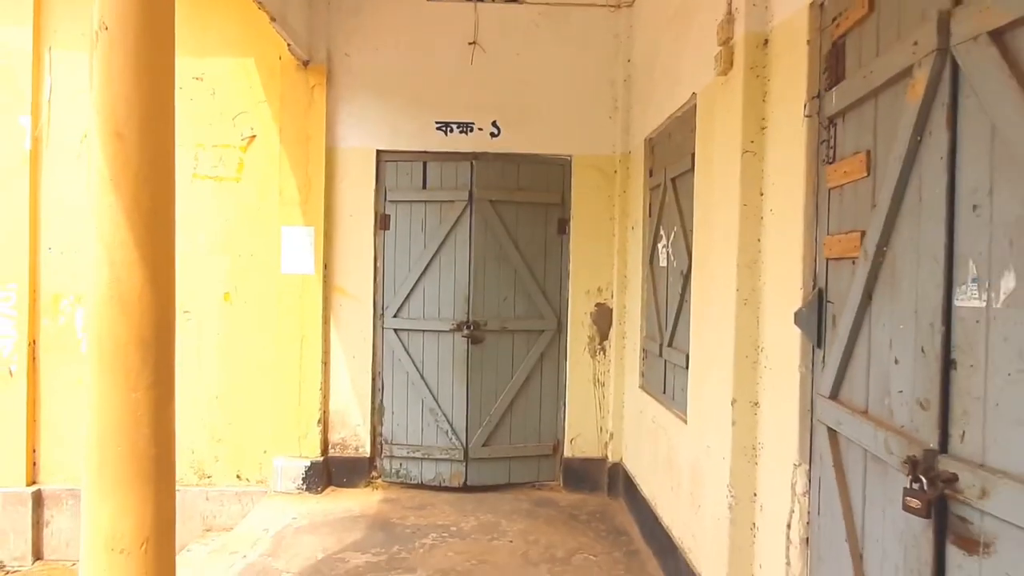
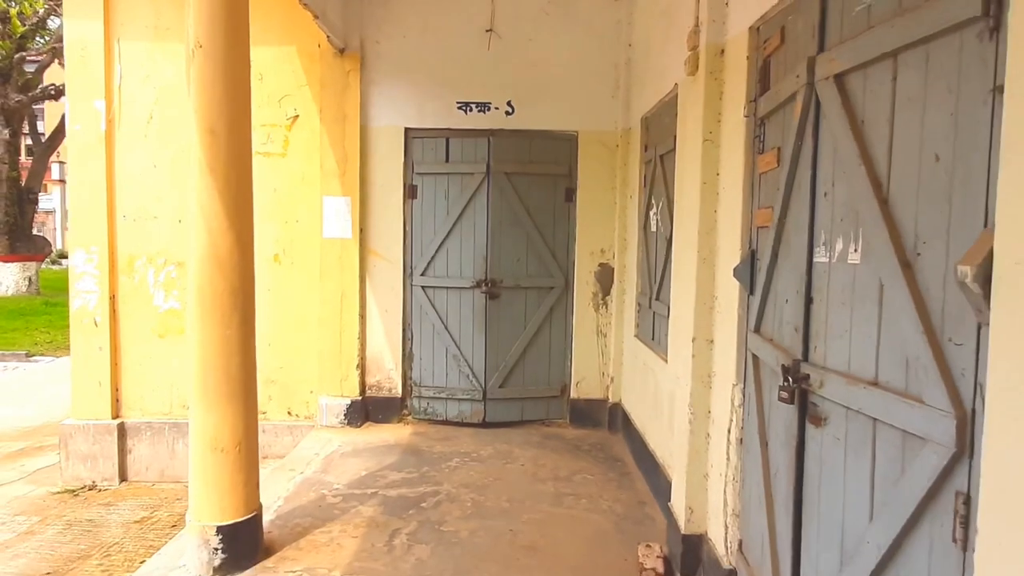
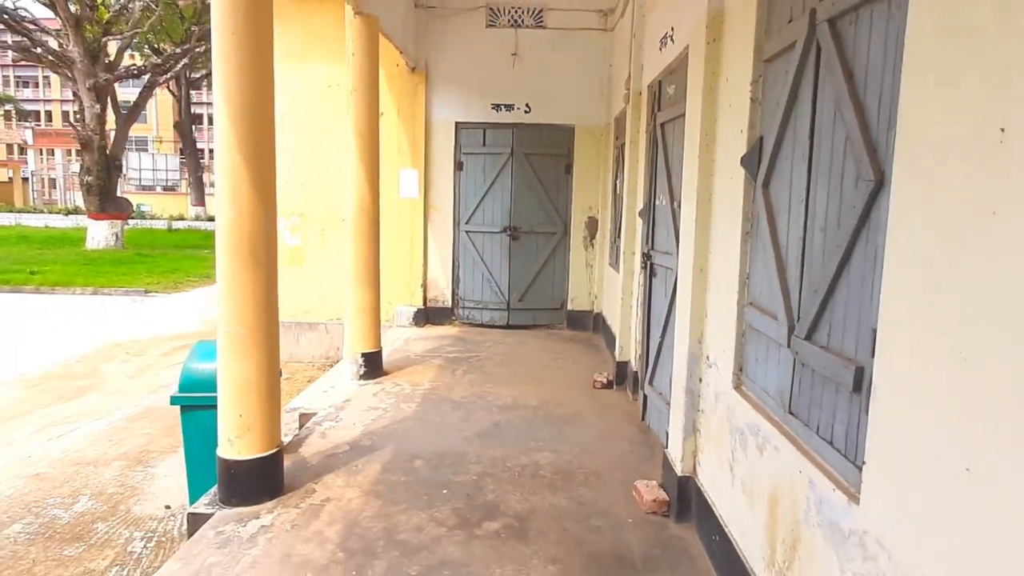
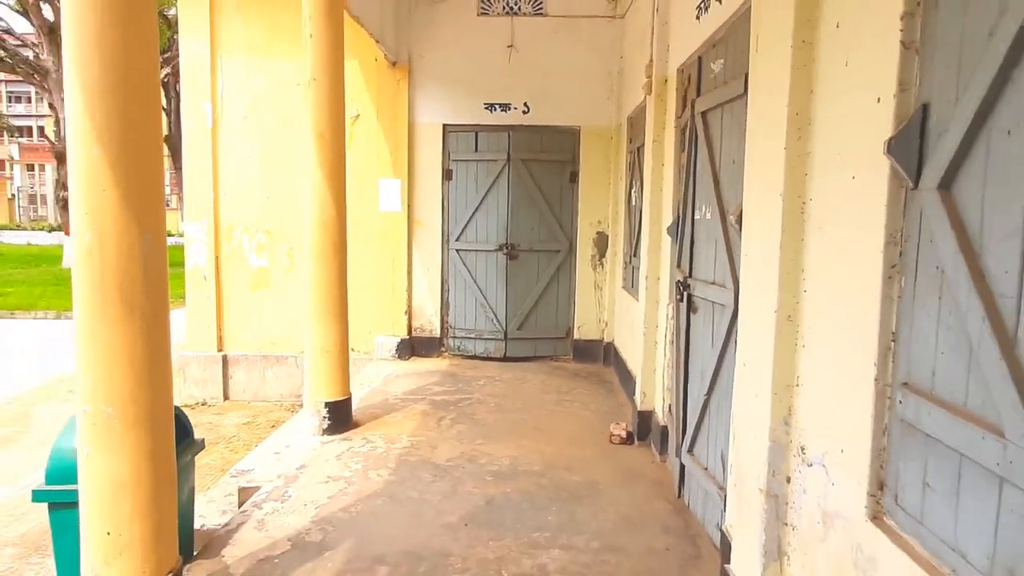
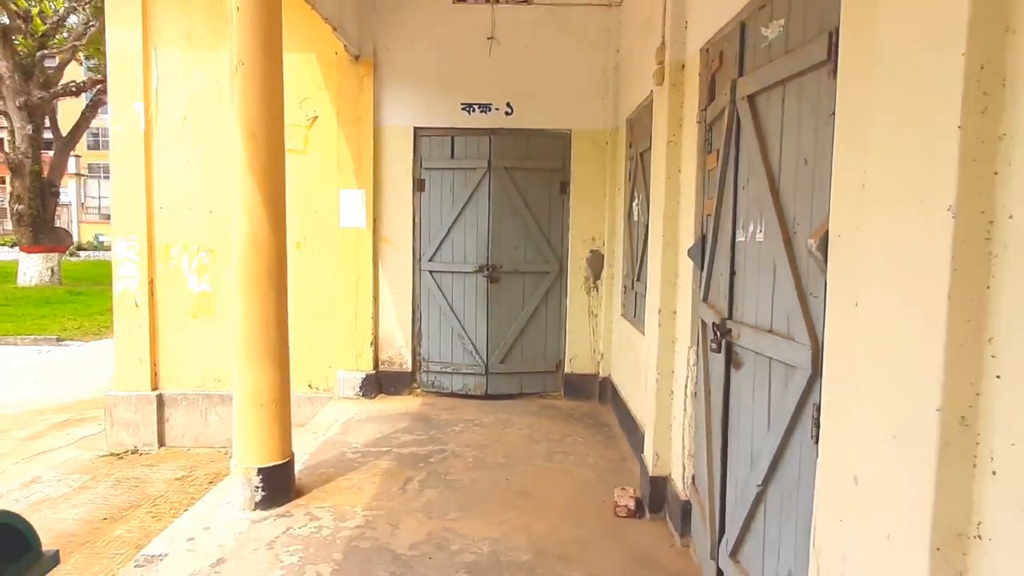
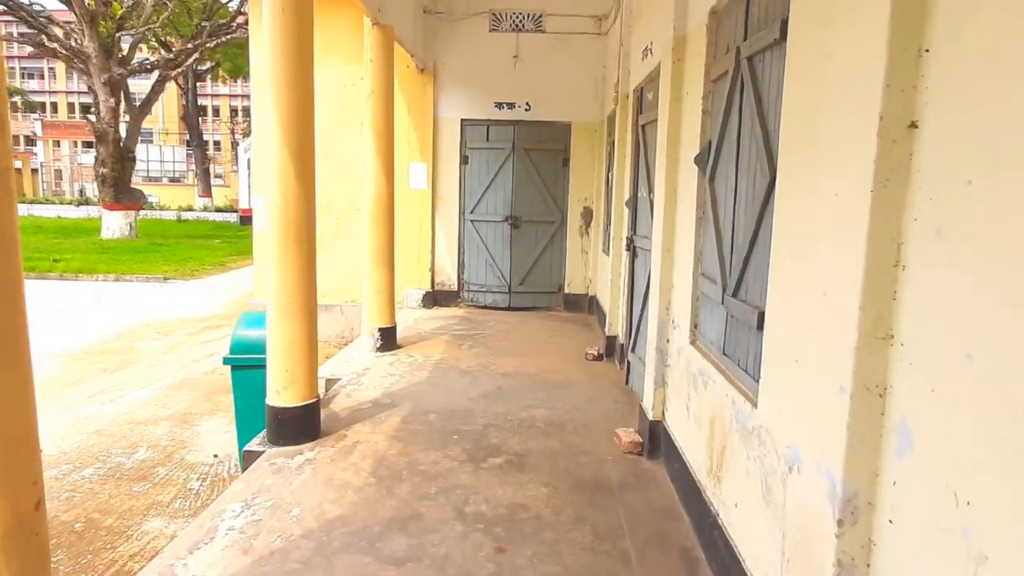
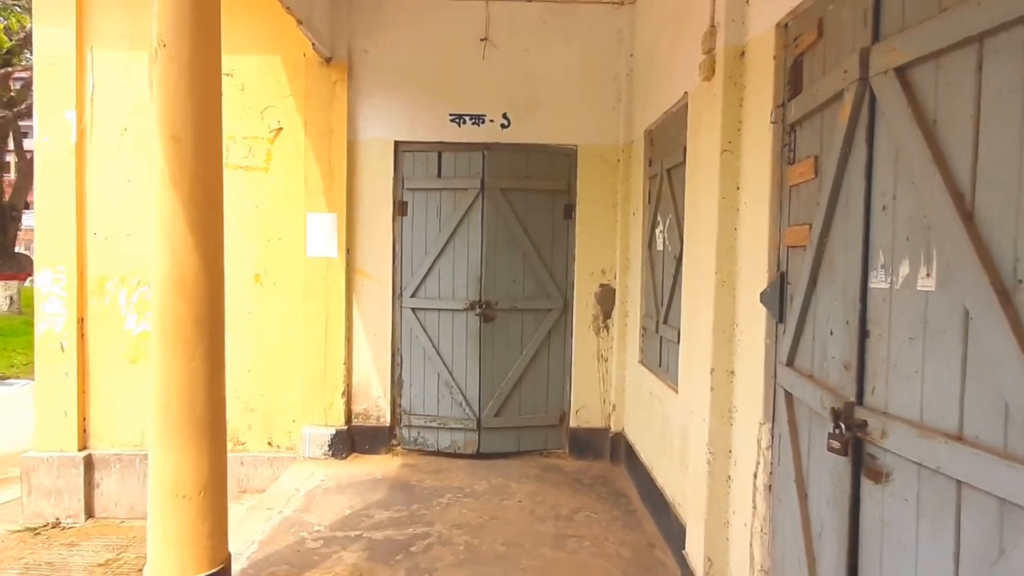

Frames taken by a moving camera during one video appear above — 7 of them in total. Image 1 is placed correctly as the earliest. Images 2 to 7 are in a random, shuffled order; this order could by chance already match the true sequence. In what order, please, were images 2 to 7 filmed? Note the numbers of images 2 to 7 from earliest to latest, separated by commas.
7, 2, 5, 4, 3, 6
